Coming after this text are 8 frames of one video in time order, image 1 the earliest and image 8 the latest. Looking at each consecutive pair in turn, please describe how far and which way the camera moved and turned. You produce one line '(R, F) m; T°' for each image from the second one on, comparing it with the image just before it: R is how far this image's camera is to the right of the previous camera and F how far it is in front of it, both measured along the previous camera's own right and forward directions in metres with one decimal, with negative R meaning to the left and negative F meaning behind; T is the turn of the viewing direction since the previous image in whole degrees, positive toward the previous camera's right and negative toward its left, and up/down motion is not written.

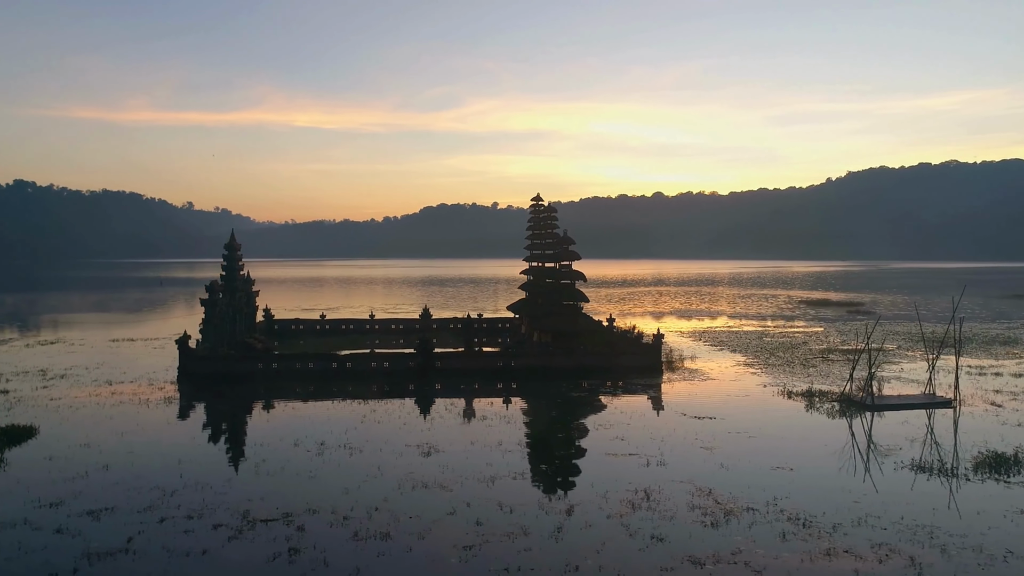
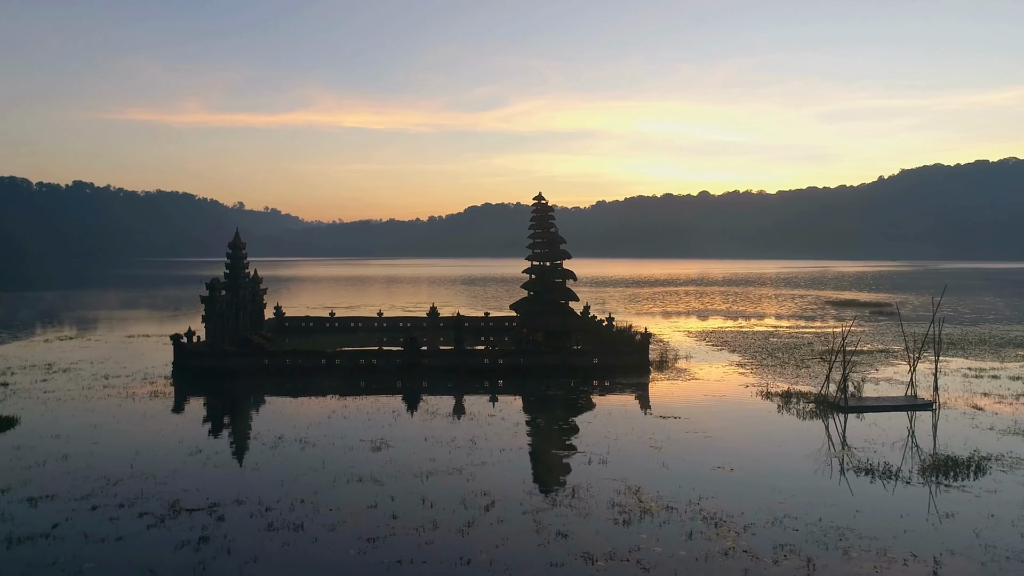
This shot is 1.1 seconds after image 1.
(+2.1, -0.1) m; -3°
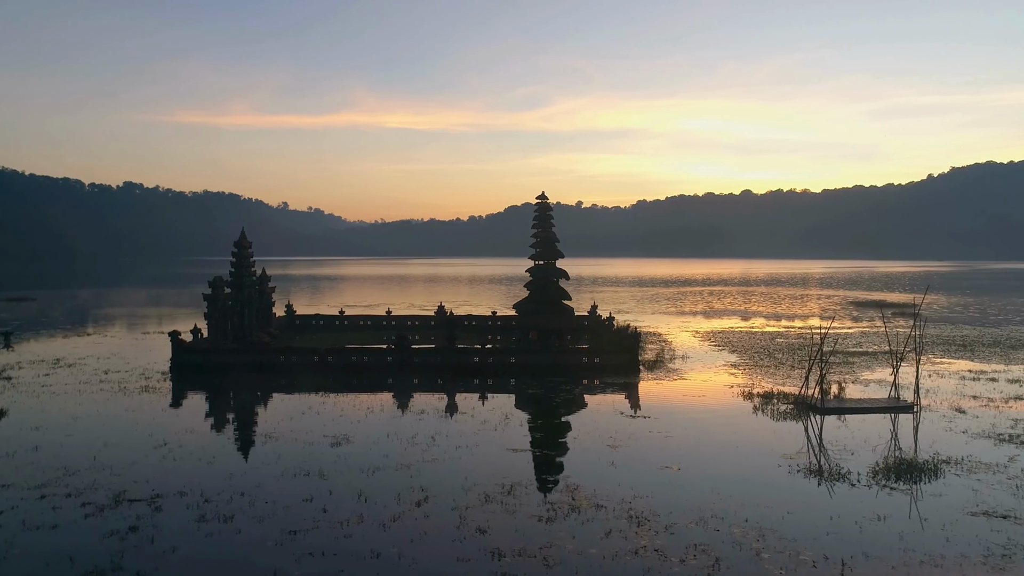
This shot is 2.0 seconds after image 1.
(+1.8, -0.1) m; -3°
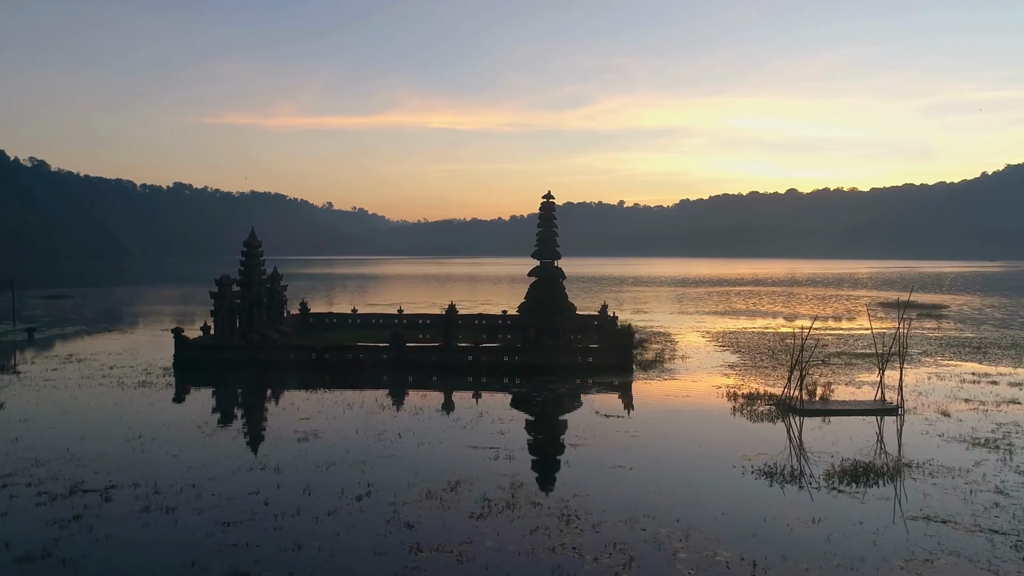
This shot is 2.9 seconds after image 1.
(+1.7, -0.1) m; -3°
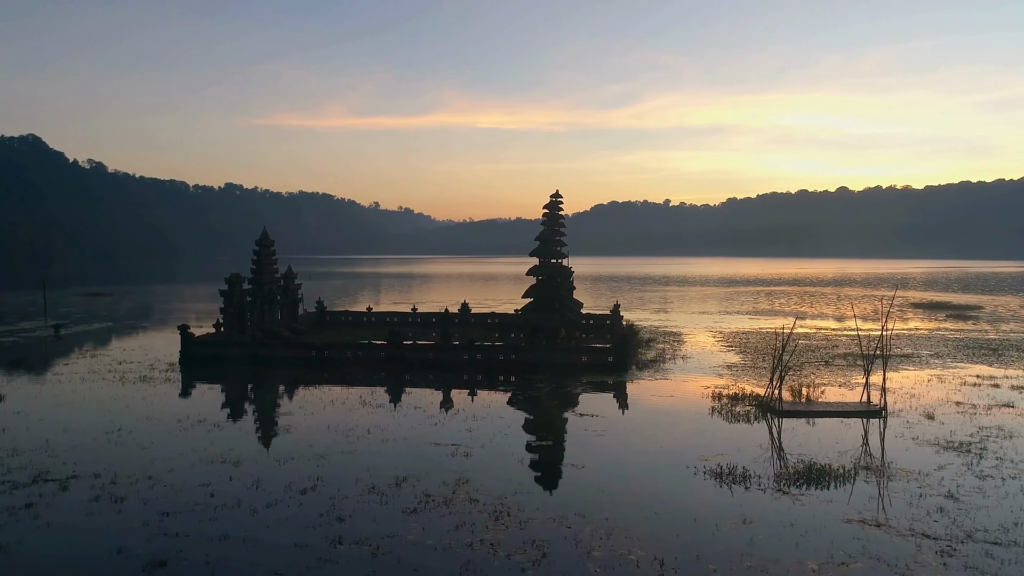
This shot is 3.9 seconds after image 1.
(+1.8, -0.1) m; -3°
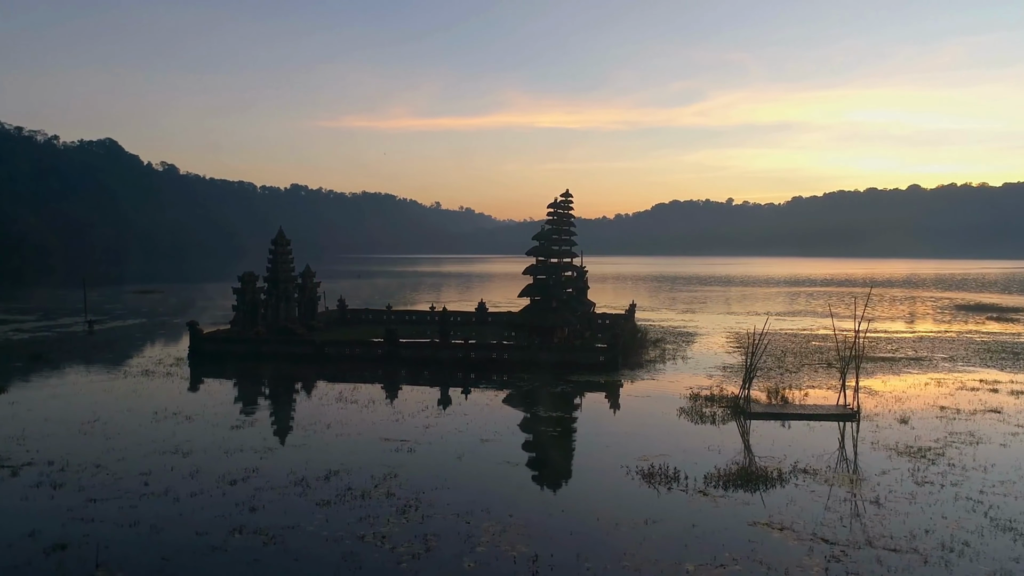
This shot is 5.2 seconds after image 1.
(+2.4, -0.1) m; -4°
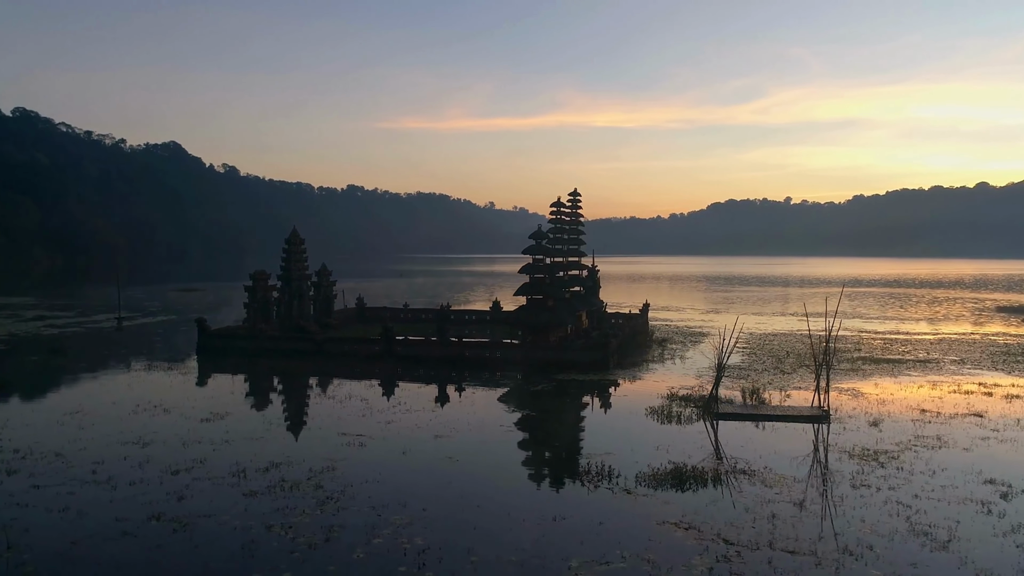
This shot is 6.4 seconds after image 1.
(+2.2, -0.1) m; -4°
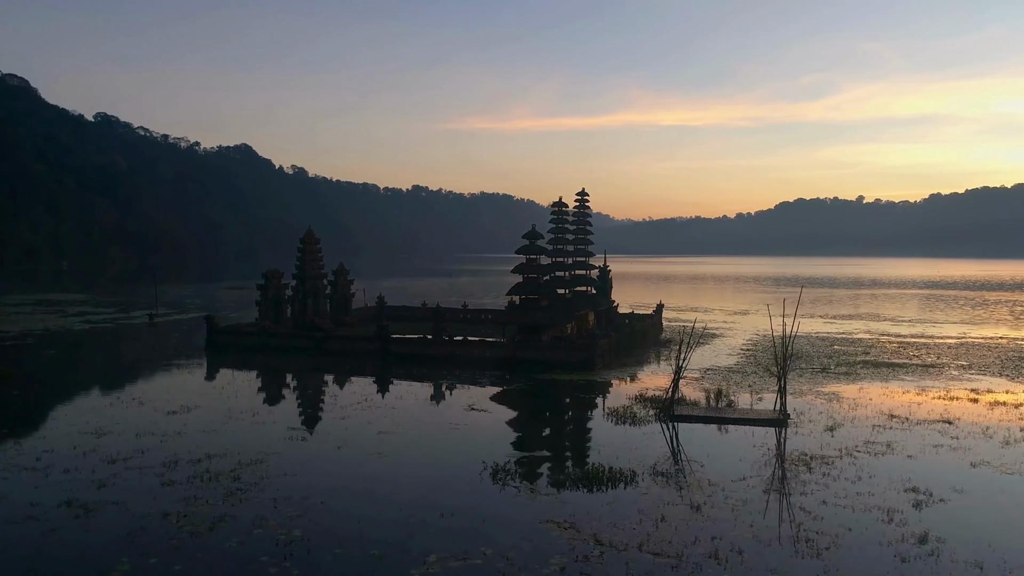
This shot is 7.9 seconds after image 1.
(+2.7, -0.1) m; -5°
